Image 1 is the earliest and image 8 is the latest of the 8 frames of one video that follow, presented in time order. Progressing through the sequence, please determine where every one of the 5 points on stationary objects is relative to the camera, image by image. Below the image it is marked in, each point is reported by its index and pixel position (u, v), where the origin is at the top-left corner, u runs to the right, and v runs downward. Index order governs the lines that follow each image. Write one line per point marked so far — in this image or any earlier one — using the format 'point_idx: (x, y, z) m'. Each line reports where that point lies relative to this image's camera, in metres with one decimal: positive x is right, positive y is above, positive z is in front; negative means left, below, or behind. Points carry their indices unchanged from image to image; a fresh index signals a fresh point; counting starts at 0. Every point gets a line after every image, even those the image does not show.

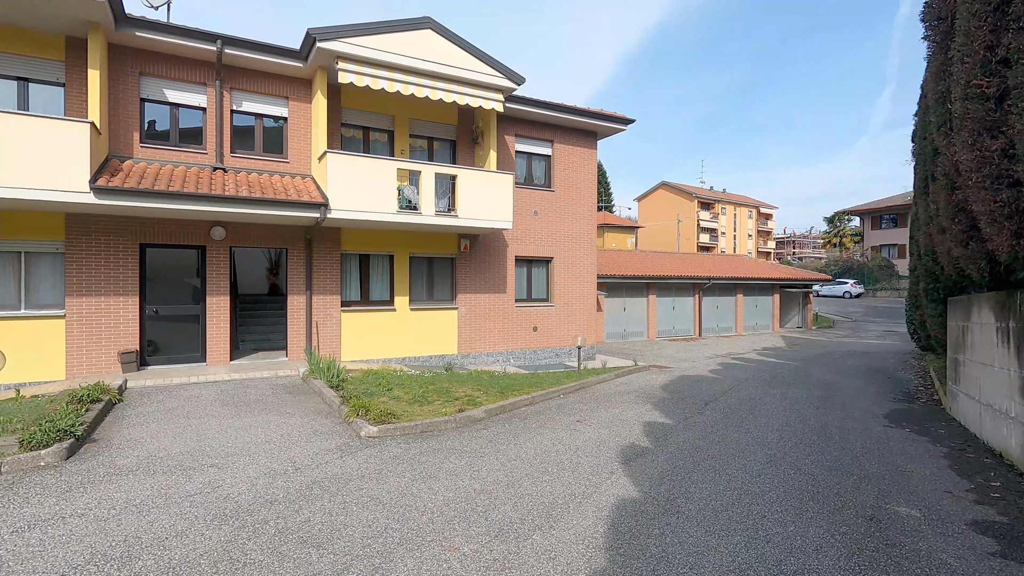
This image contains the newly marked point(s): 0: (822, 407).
0: (+5.3, -2.1, +9.2) m
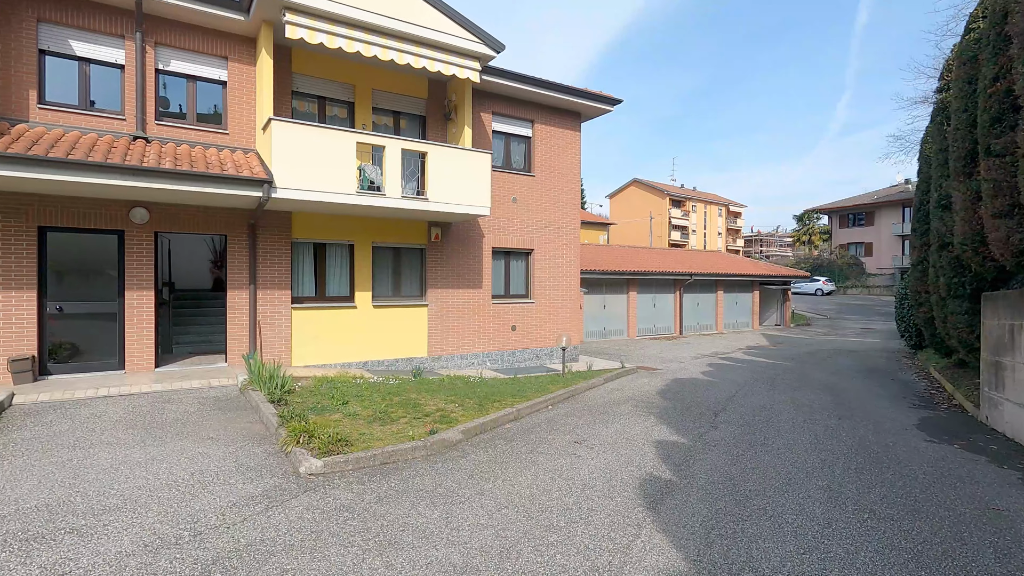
0: (+5.0, -2.0, +8.1) m
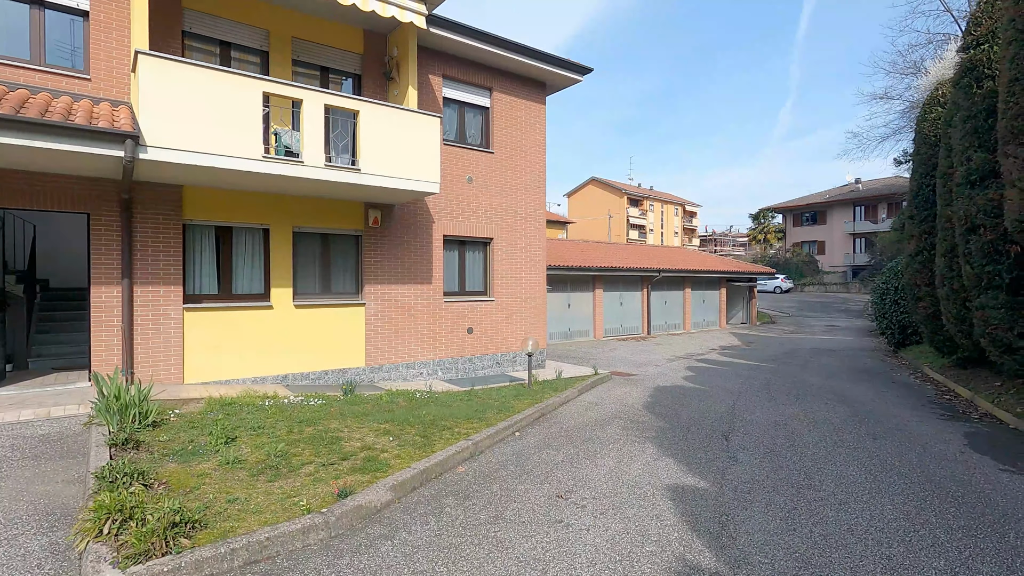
0: (+4.5, -1.8, +6.6) m
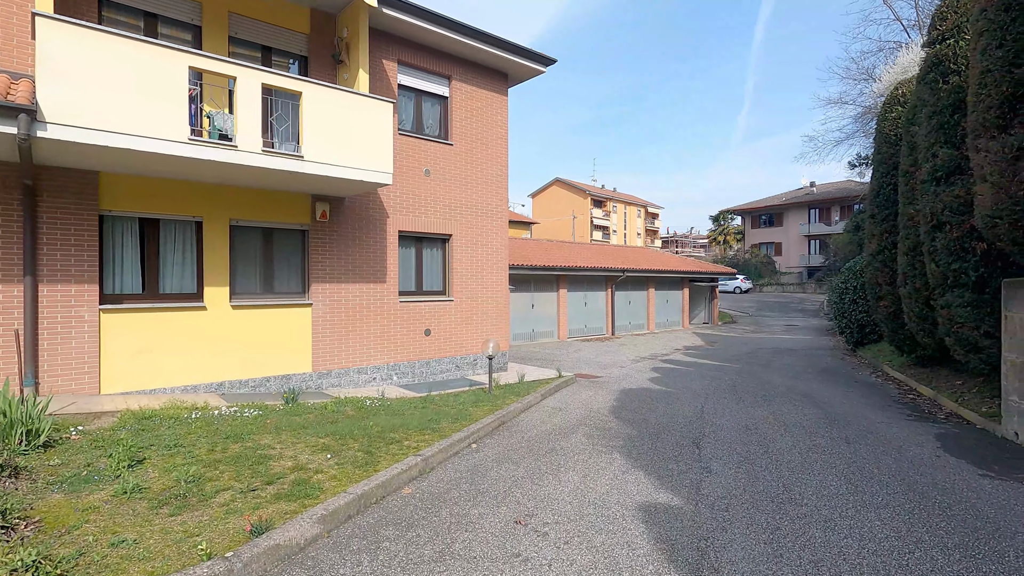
0: (+4.0, -1.8, +6.3) m
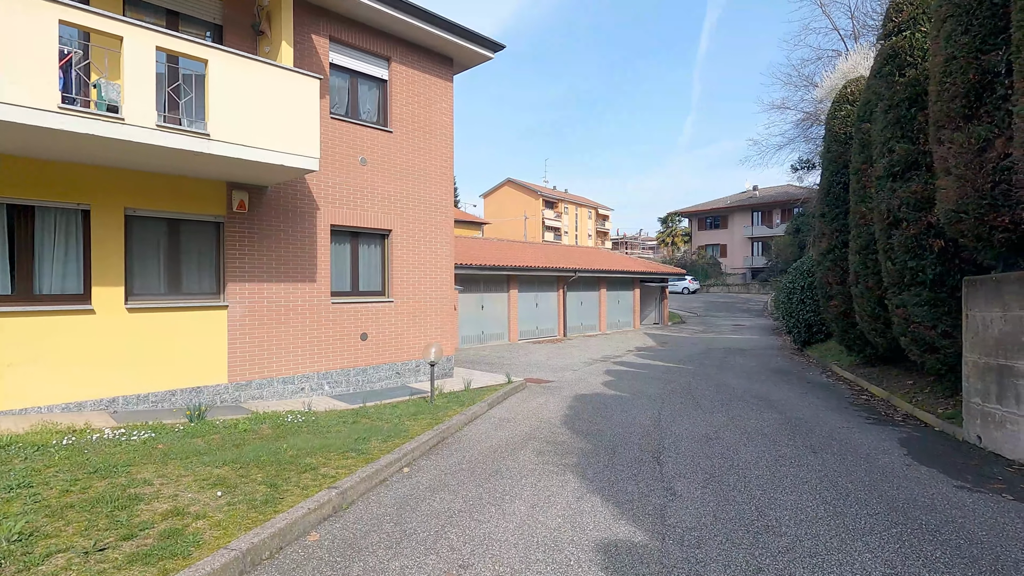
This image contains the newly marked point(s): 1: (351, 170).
0: (+3.4, -1.8, +5.9) m
1: (-2.8, +2.1, +9.4) m
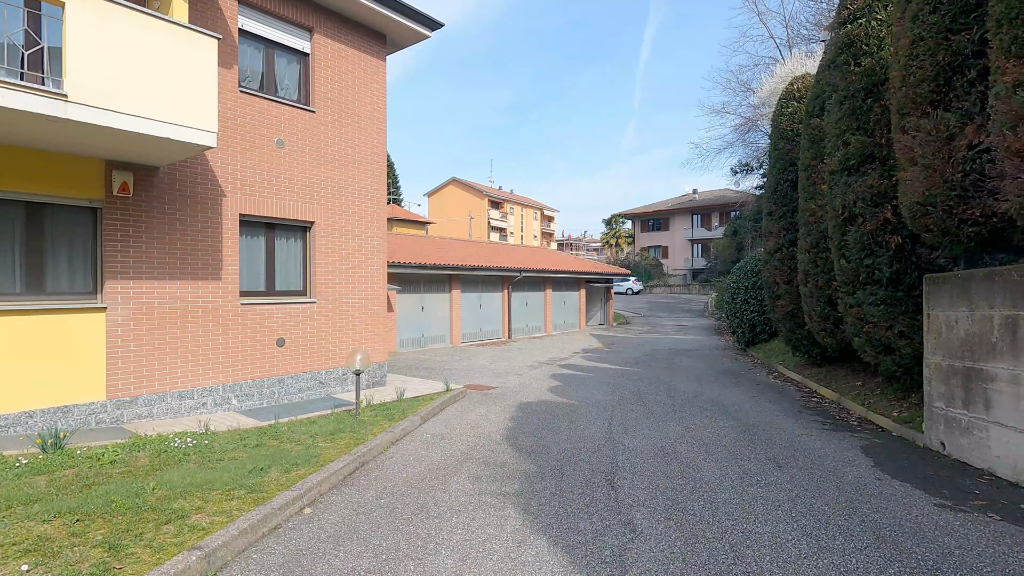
0: (+2.7, -1.8, +5.4) m
1: (-3.8, +2.1, +8.2) m
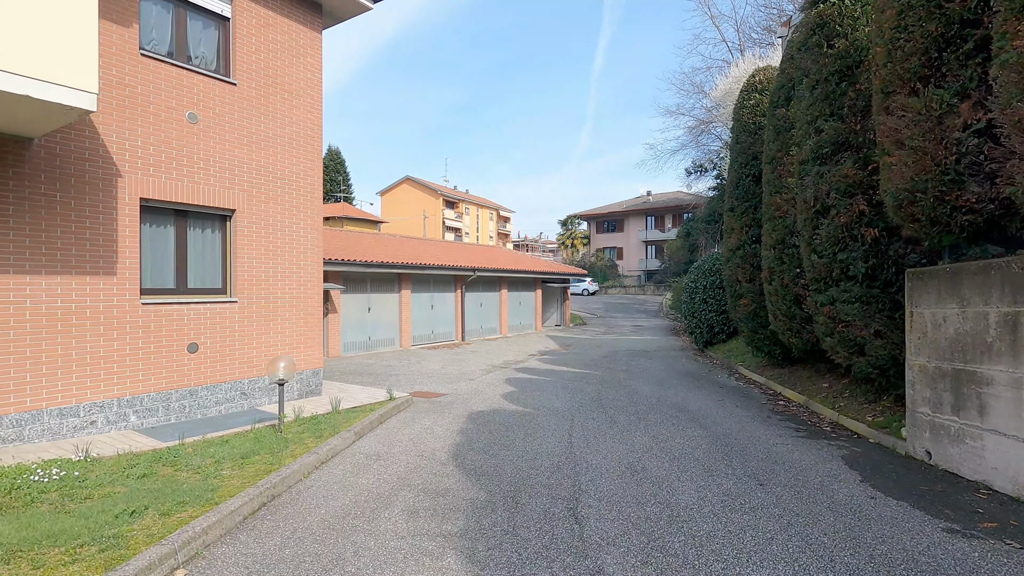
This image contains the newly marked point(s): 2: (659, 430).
0: (+2.3, -1.7, +4.8) m
1: (-4.5, +2.1, +7.1) m
2: (+1.8, -1.7, +6.6) m
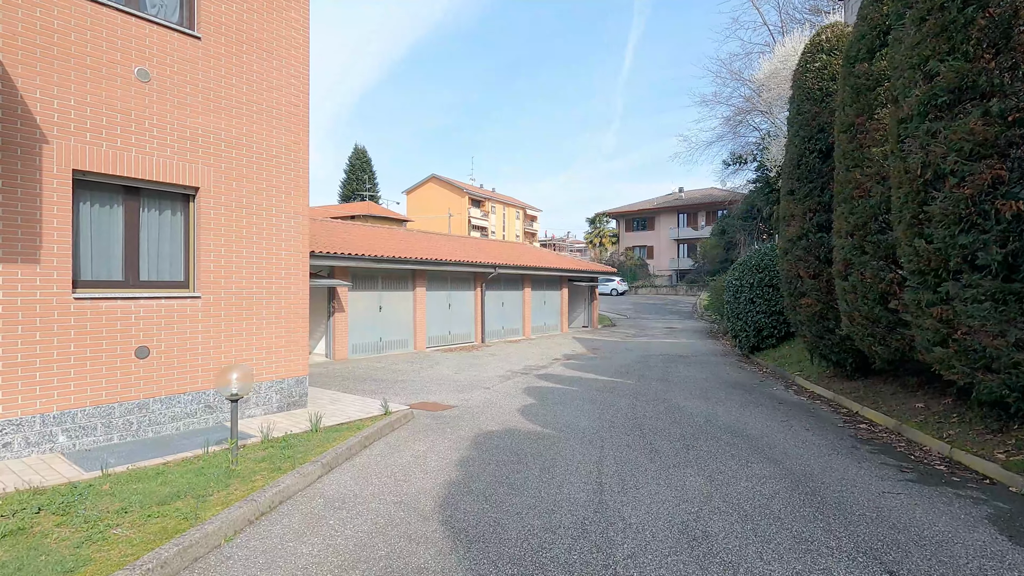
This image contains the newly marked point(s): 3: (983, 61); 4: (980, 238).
0: (+2.3, -1.6, +3.2) m
1: (-4.3, +2.2, +5.9) m
2: (+1.9, -1.7, +5.1) m
3: (+4.4, +2.1, +5.0) m
4: (+4.3, +0.5, +4.9) m
